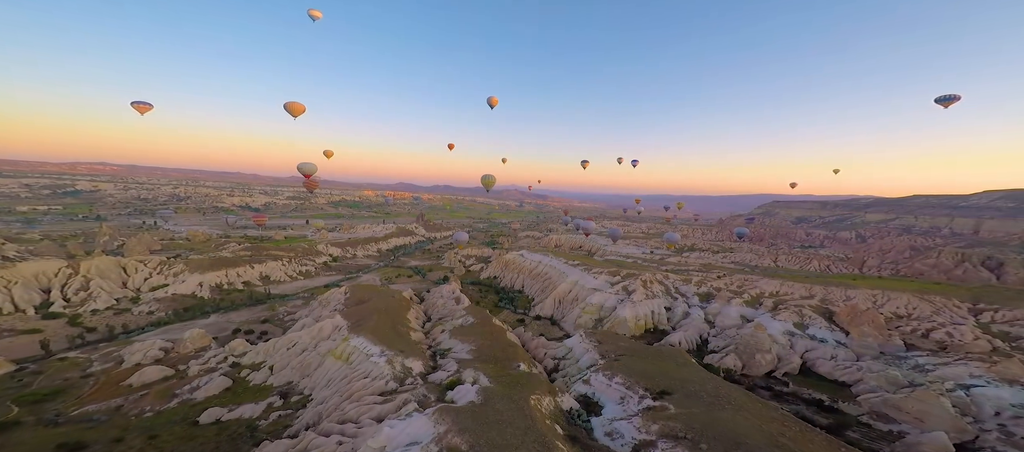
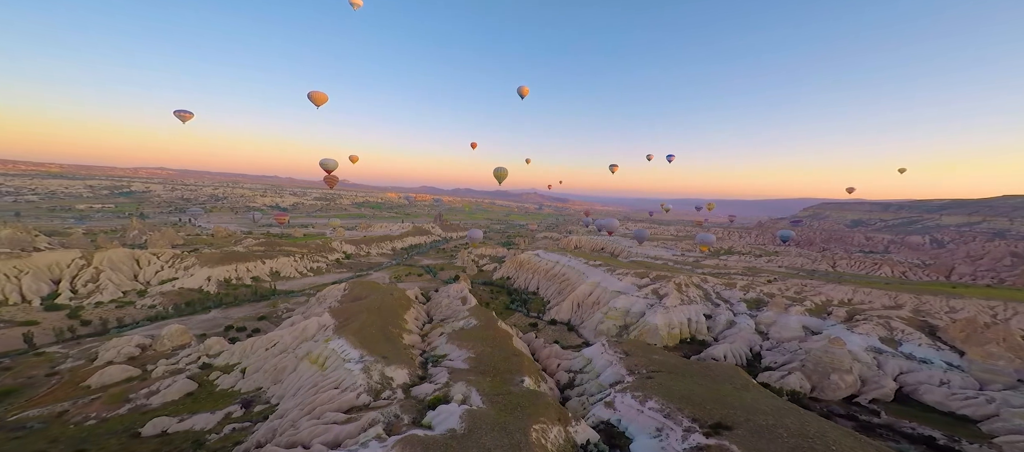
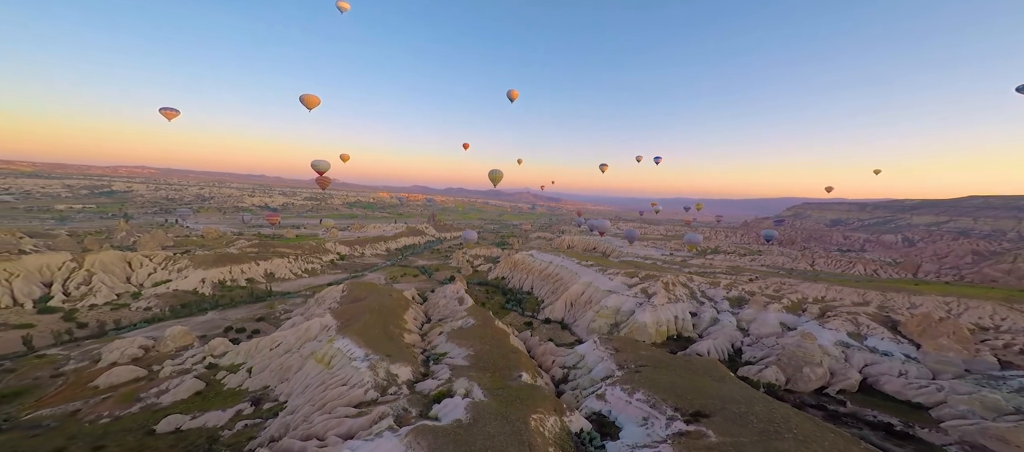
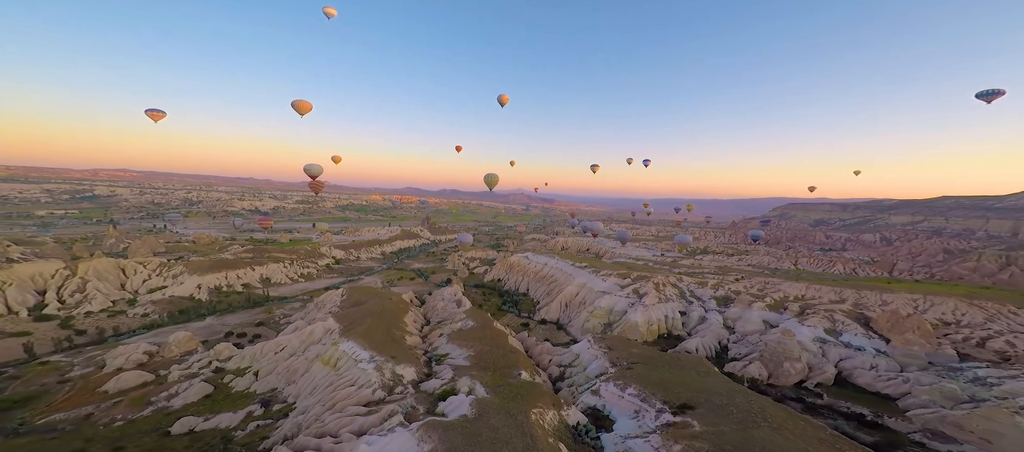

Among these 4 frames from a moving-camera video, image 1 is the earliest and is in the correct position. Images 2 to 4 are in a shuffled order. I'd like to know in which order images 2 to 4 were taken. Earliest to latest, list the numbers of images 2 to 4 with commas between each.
4, 3, 2
